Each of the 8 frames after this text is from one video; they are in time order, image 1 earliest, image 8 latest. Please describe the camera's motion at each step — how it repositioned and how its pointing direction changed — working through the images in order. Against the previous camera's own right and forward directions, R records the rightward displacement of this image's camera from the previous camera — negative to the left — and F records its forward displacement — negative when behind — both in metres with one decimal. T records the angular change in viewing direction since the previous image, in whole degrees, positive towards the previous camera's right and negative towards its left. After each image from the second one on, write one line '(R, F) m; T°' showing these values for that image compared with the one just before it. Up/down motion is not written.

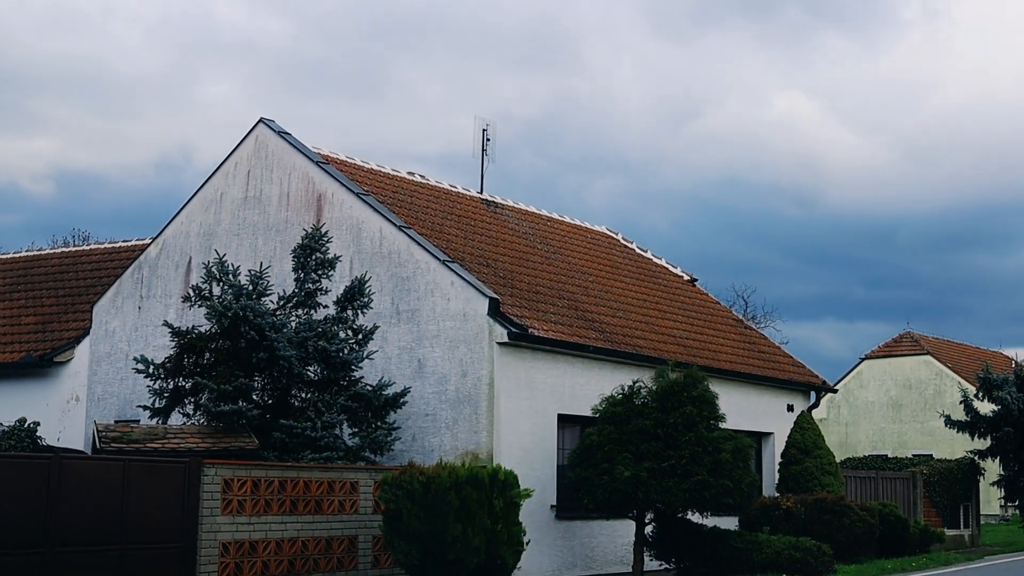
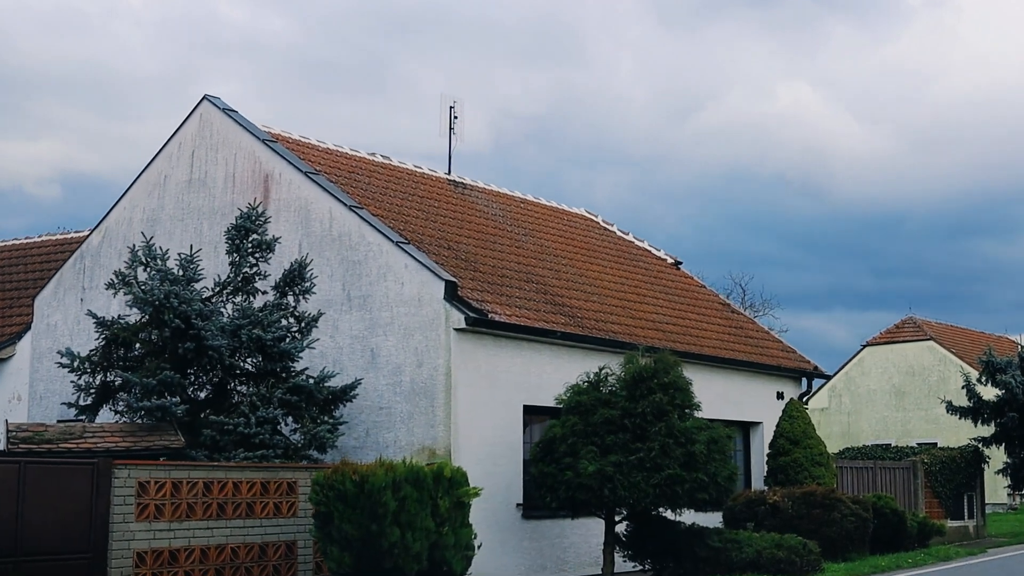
(+0.6, +1.3) m; 0°
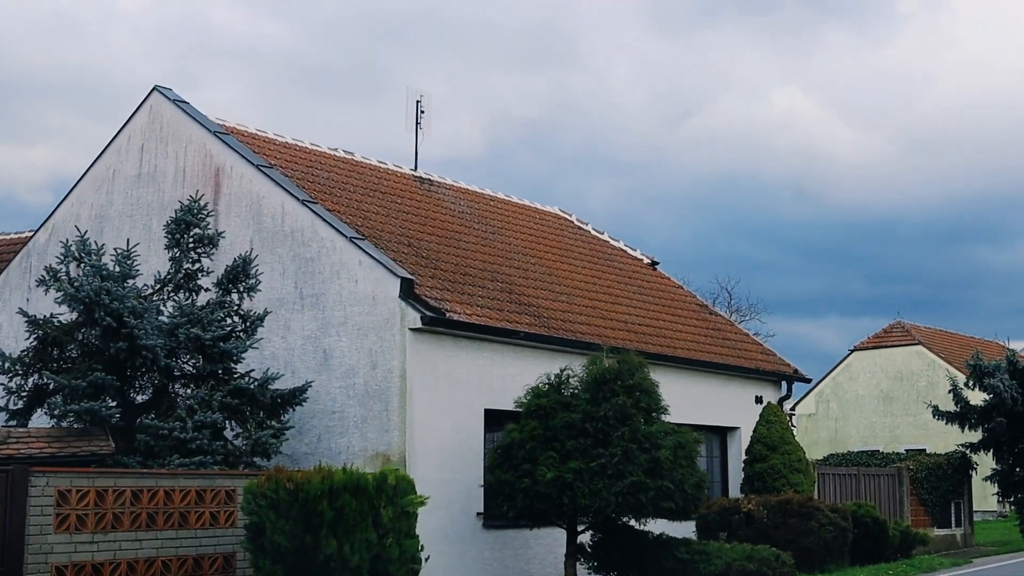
(+0.4, +0.8) m; 0°
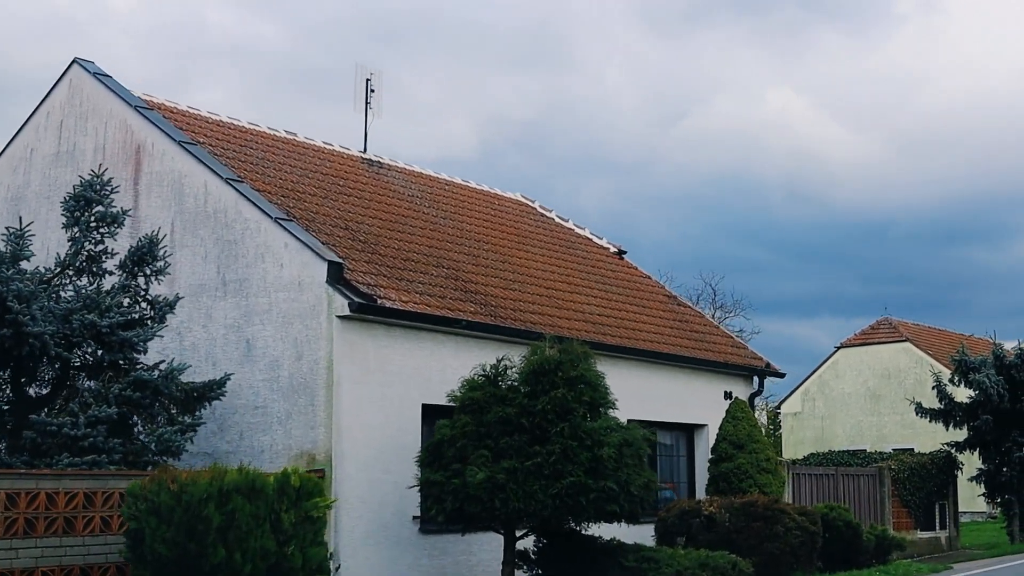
(+0.6, +1.2) m; 0°
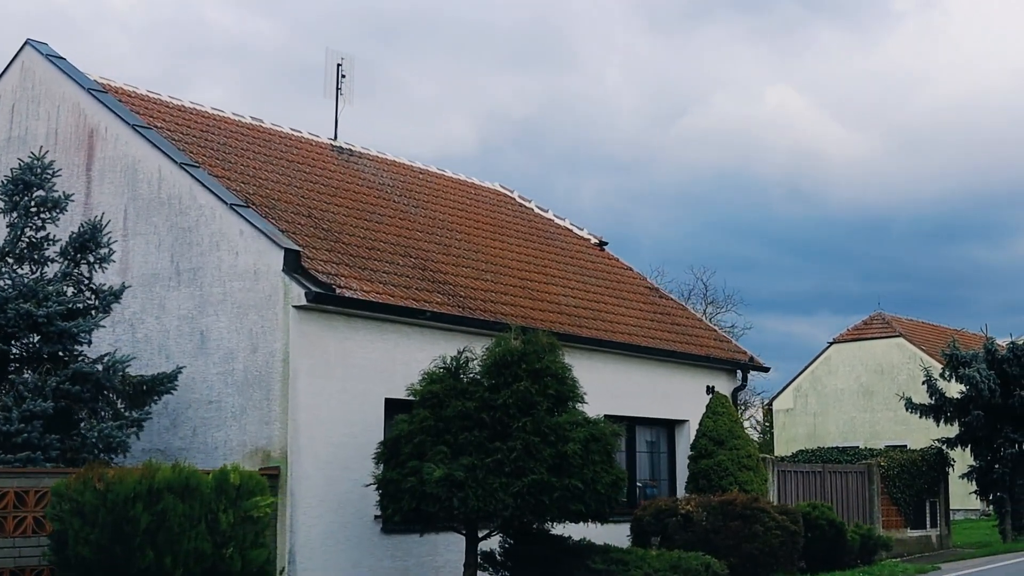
(+0.4, +0.6) m; 0°
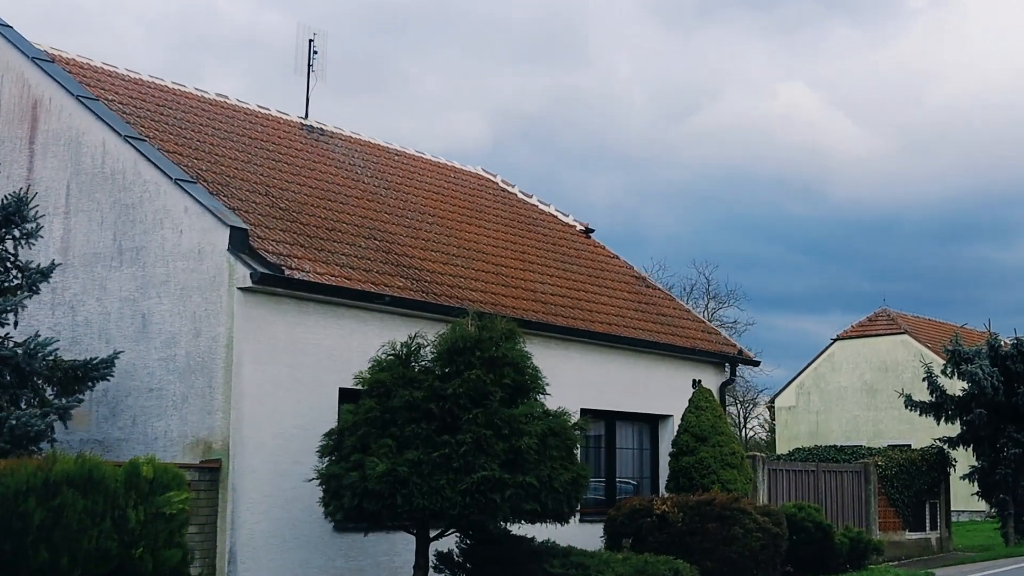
(+0.5, +0.9) m; -1°
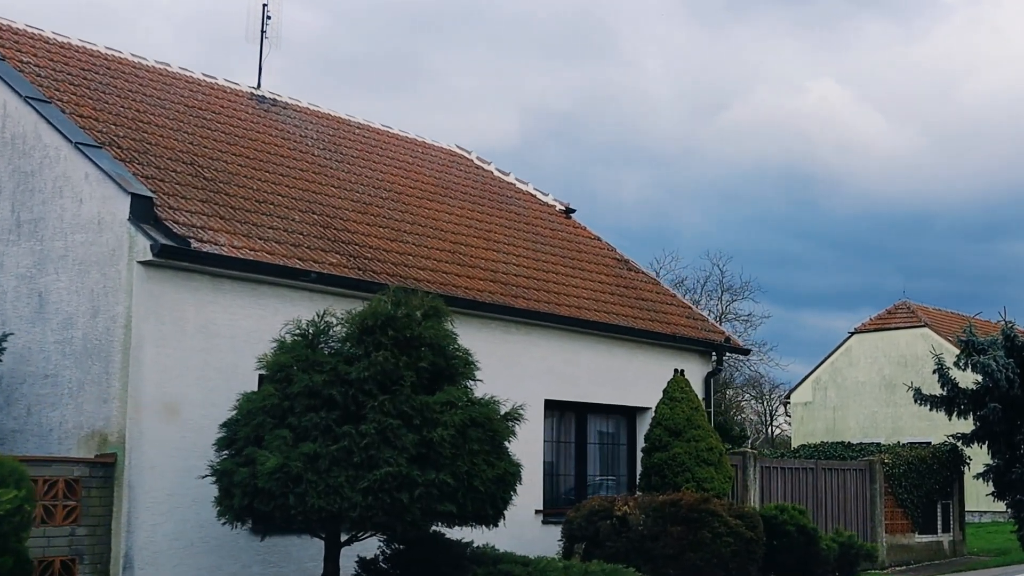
(+0.9, +1.4) m; -1°
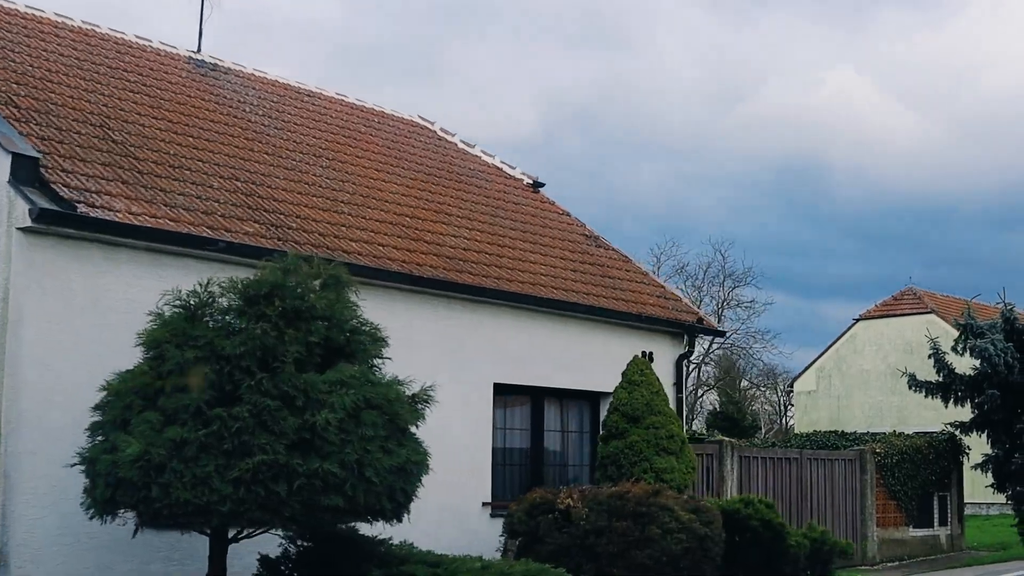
(+0.8, +1.1) m; -1°
